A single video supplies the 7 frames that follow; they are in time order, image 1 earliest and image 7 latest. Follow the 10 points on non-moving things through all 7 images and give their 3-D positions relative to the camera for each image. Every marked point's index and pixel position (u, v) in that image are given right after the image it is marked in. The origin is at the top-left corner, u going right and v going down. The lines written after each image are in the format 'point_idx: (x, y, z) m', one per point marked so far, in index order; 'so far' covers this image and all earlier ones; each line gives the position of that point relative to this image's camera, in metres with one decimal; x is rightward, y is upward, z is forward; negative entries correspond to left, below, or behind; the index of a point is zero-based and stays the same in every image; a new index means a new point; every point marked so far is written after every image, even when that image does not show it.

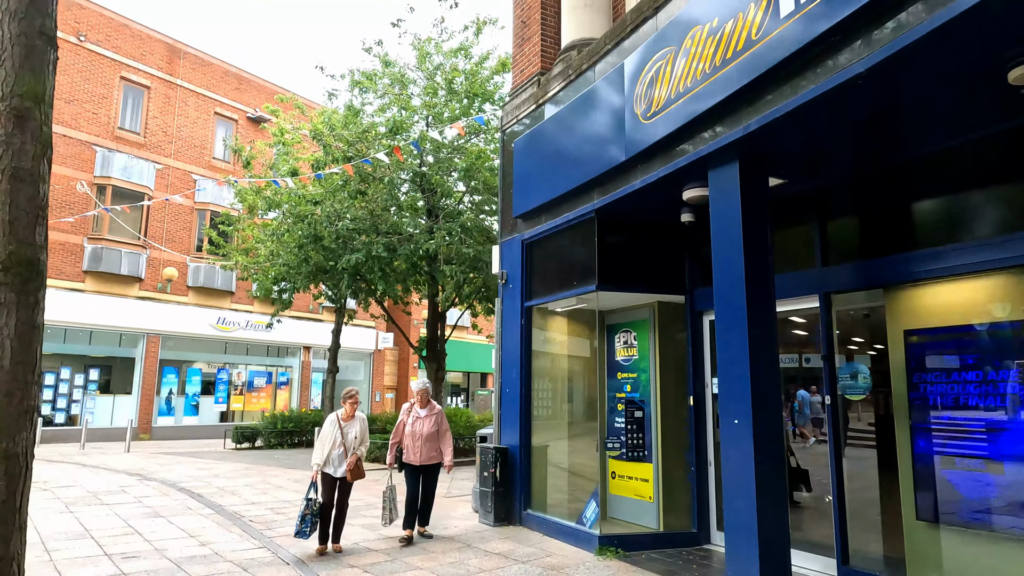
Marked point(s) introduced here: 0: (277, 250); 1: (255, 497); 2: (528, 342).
0: (-5.8, +1.0, +16.5) m
1: (-3.8, -3.1, +9.9) m
2: (+0.2, -0.7, +8.3) m
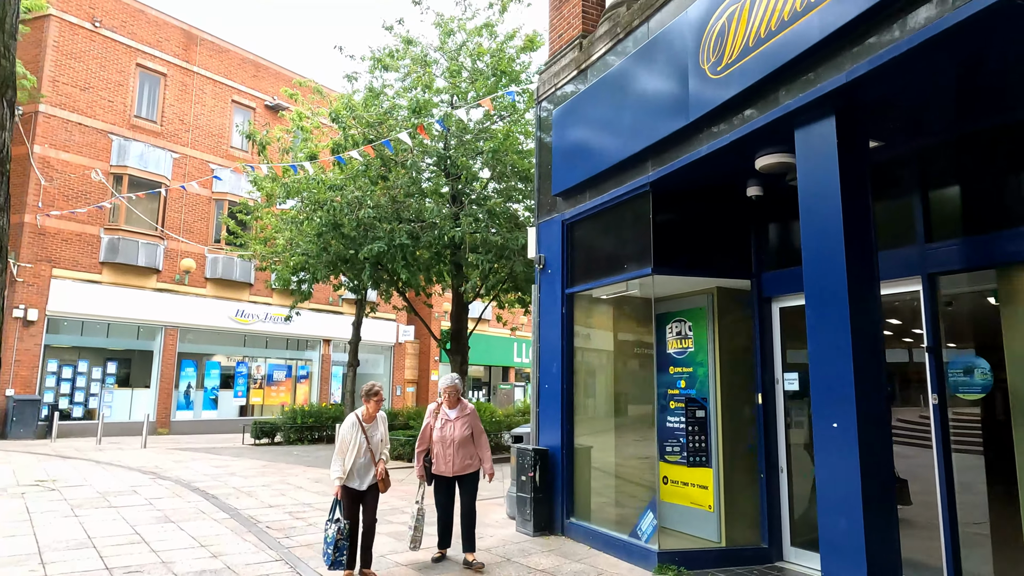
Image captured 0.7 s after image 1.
0: (-5.2, +1.2, +15.9) m
1: (-3.3, -3.0, +9.2) m
2: (+0.7, -0.5, +7.5) m
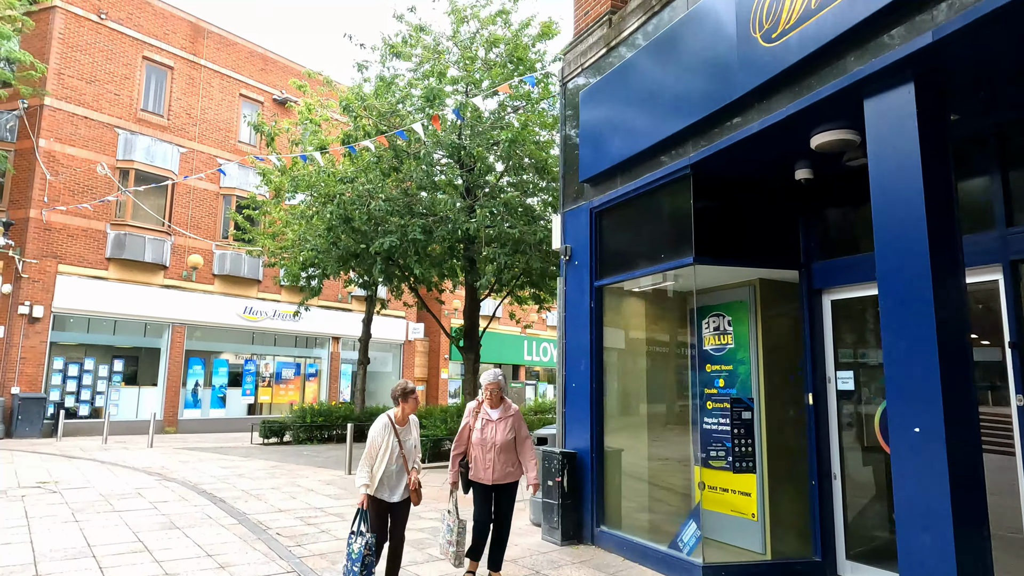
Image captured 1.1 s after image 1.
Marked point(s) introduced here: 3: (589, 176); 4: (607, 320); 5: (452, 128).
0: (-4.8, +1.3, +15.5) m
1: (-3.1, -2.9, +8.8) m
2: (+0.9, -0.4, +7.0) m
3: (+0.8, +1.2, +7.2) m
4: (+1.0, -0.3, +7.0) m
5: (-1.2, +3.4, +13.7) m
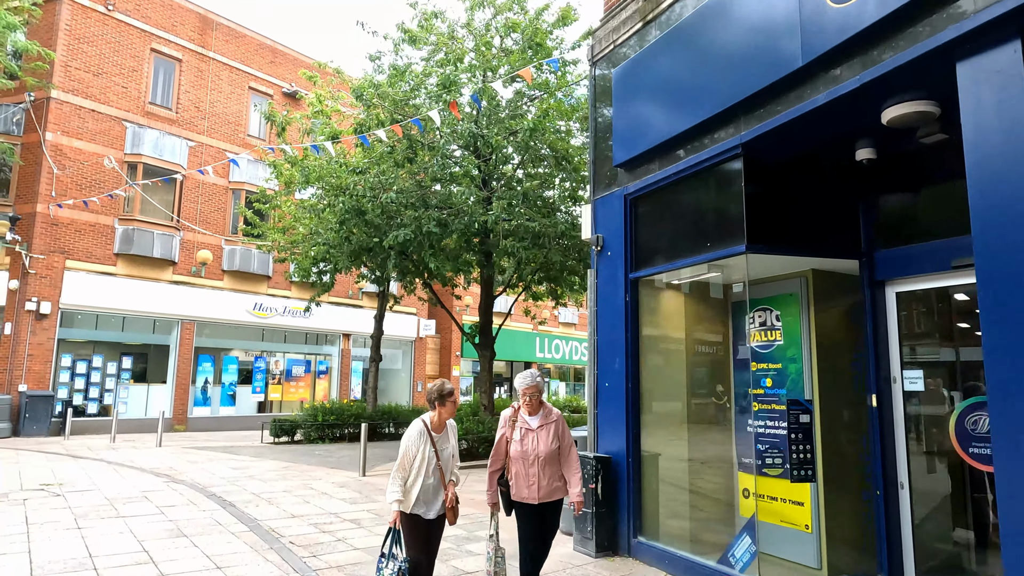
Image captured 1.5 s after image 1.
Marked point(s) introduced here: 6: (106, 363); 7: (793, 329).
0: (-4.4, +1.4, +15.1) m
1: (-2.7, -2.8, +8.4) m
2: (+1.2, -0.3, +6.5) m
3: (+1.1, +1.3, +6.7) m
4: (+1.3, -0.3, +6.5) m
5: (-0.8, +3.5, +13.2) m
6: (-12.2, -2.3, +19.8) m
7: (+2.5, -0.4, +5.8) m
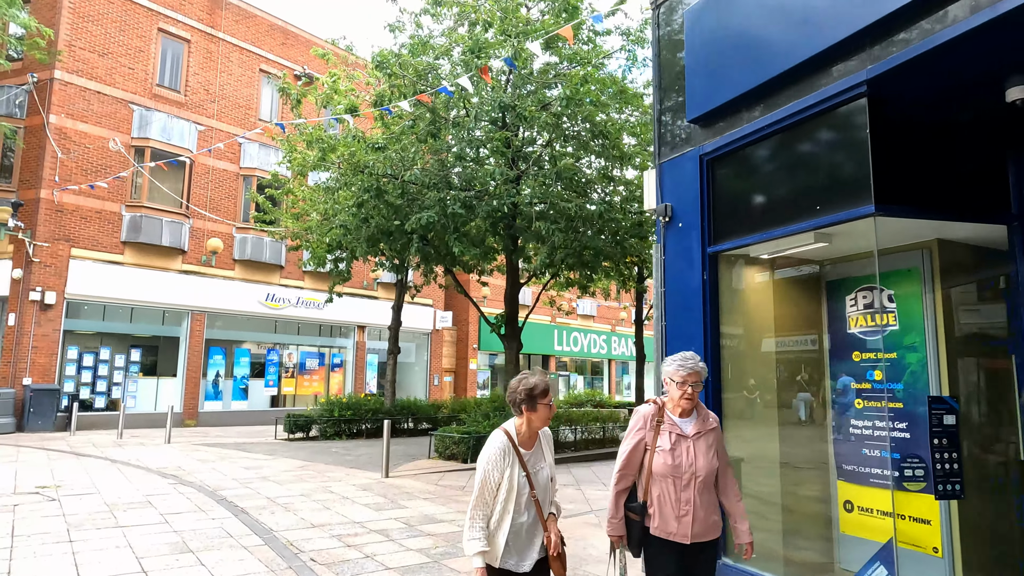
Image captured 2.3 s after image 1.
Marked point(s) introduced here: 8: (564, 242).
0: (-3.8, +1.7, +14.1) m
1: (-2.2, -2.6, +7.5) m
2: (+1.7, -0.1, +5.6) m
3: (+1.6, +1.5, +5.7) m
4: (+1.8, -0.1, +5.6) m
5: (-0.3, +3.7, +12.2) m
6: (-11.5, -2.0, +19.0) m
7: (+3.0, -0.2, +4.8) m
8: (+1.0, +0.9, +12.5) m
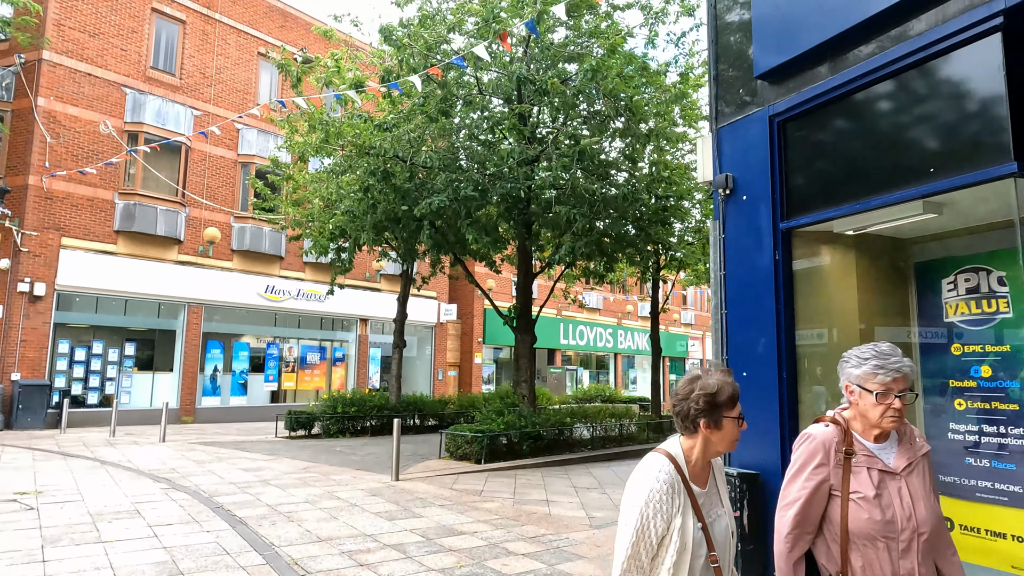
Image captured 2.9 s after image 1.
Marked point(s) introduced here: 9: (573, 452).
0: (-3.5, +1.9, +13.3) m
1: (-1.9, -2.4, +6.7) m
2: (+2.0, 0.0, +4.8) m
3: (+1.9, +1.6, +5.0) m
4: (+2.1, +0.1, +4.8) m
5: (0.0, +3.9, +11.4) m
6: (-11.2, -1.7, +18.2) m
7: (+3.2, 0.0, +4.1) m
8: (+1.3, +1.1, +11.7) m
9: (+1.3, -3.4, +13.6) m
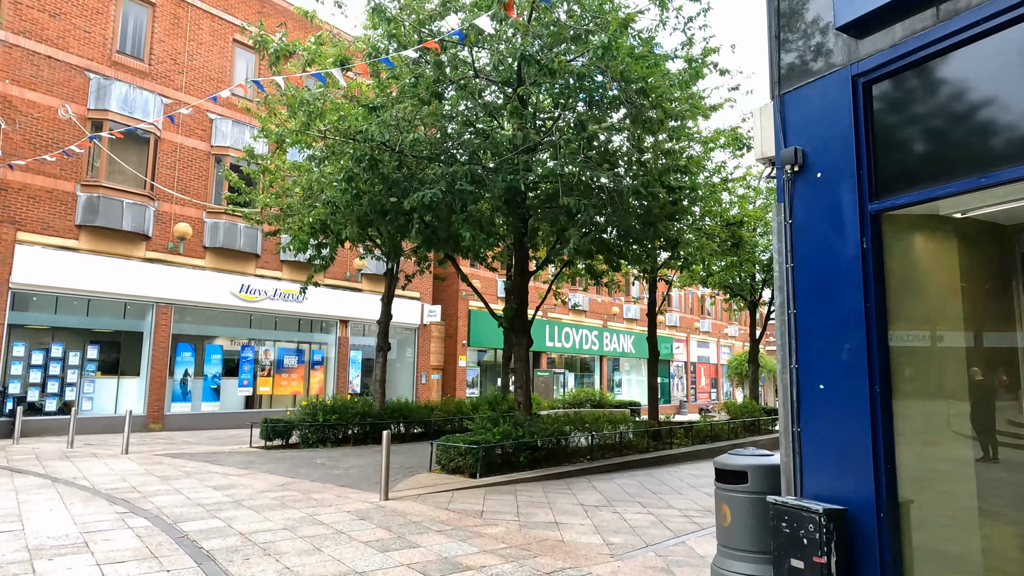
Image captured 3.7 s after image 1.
0: (-3.6, +1.9, +12.3) m
1: (-1.8, -2.4, +5.8) m
2: (+2.2, 0.0, +4.0) m
3: (+2.1, +1.7, +4.1) m
4: (+2.3, +0.1, +4.0) m
5: (0.0, +3.9, +10.5) m
6: (-11.4, -1.7, +17.0) m
7: (+3.5, 0.0, +3.3) m
8: (+1.2, +1.1, +10.8) m
9: (+1.1, -3.4, +12.7) m
